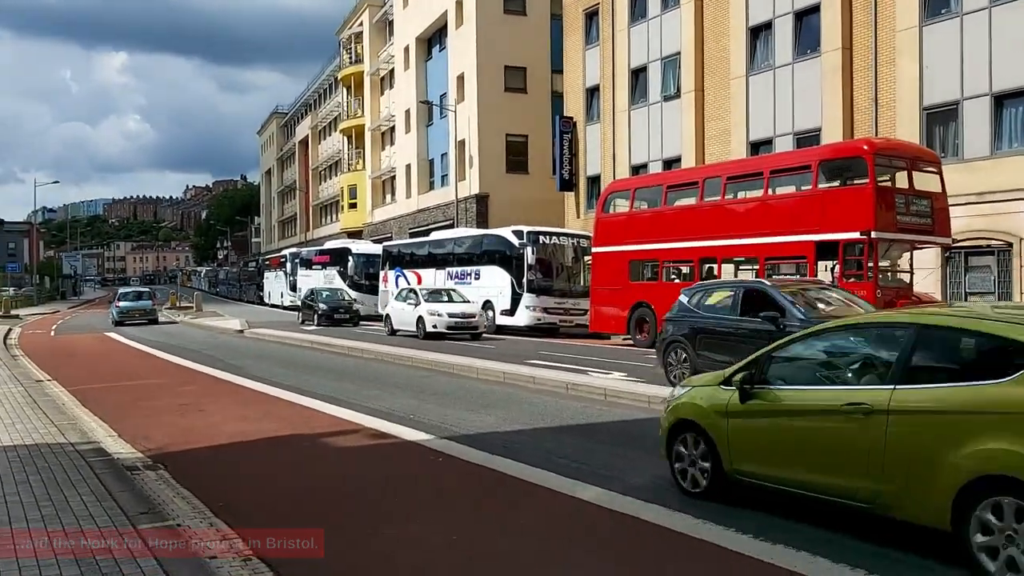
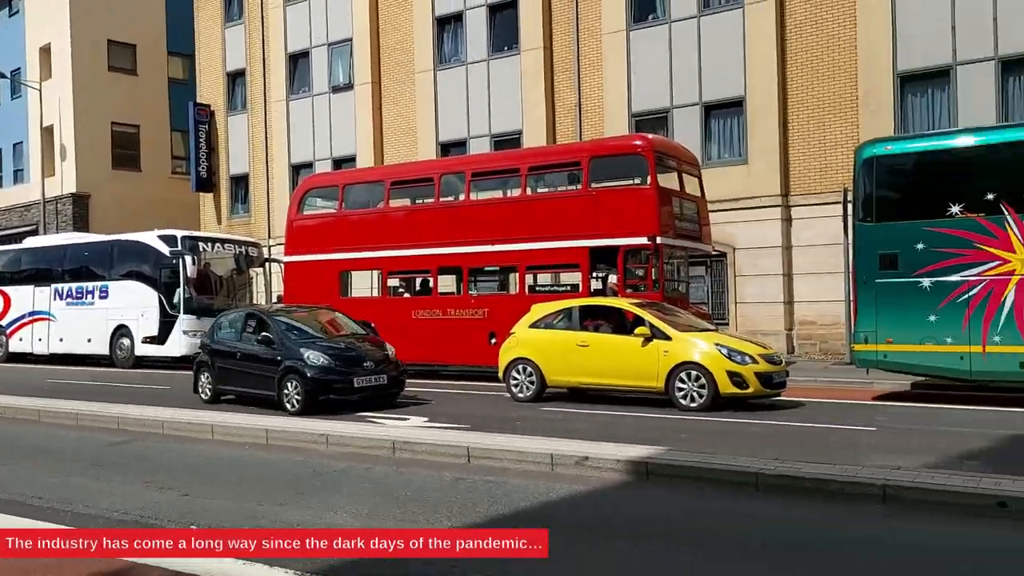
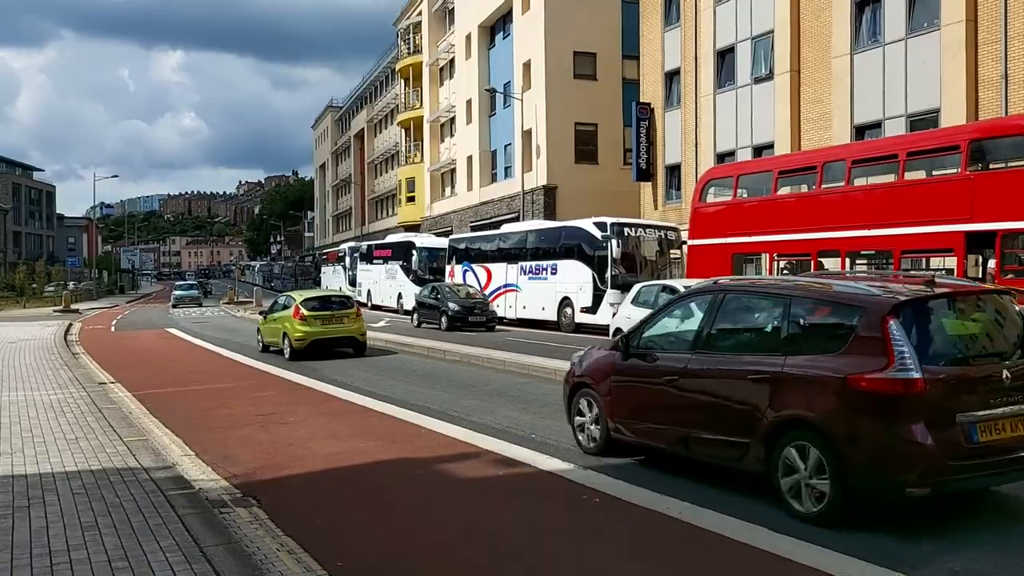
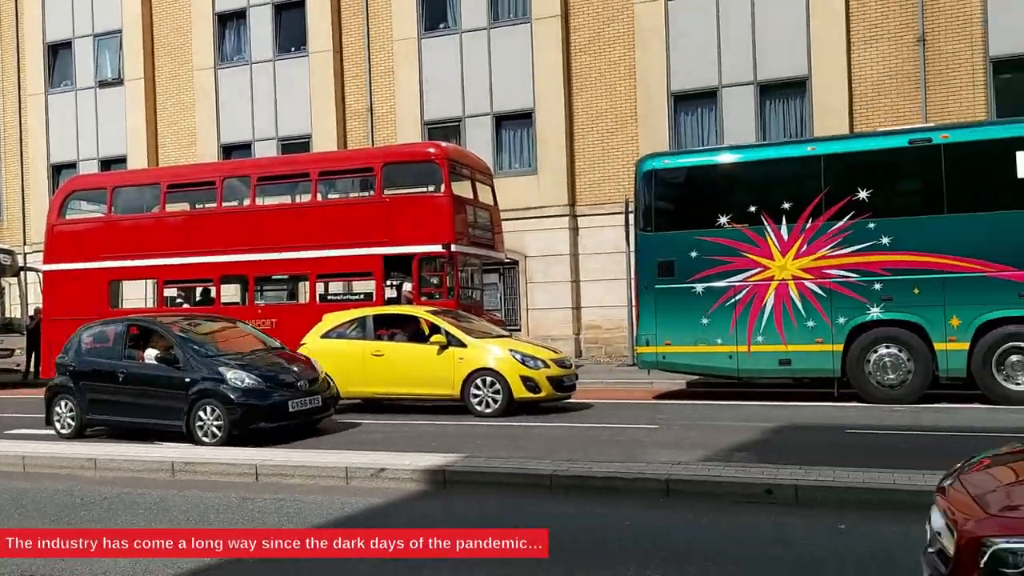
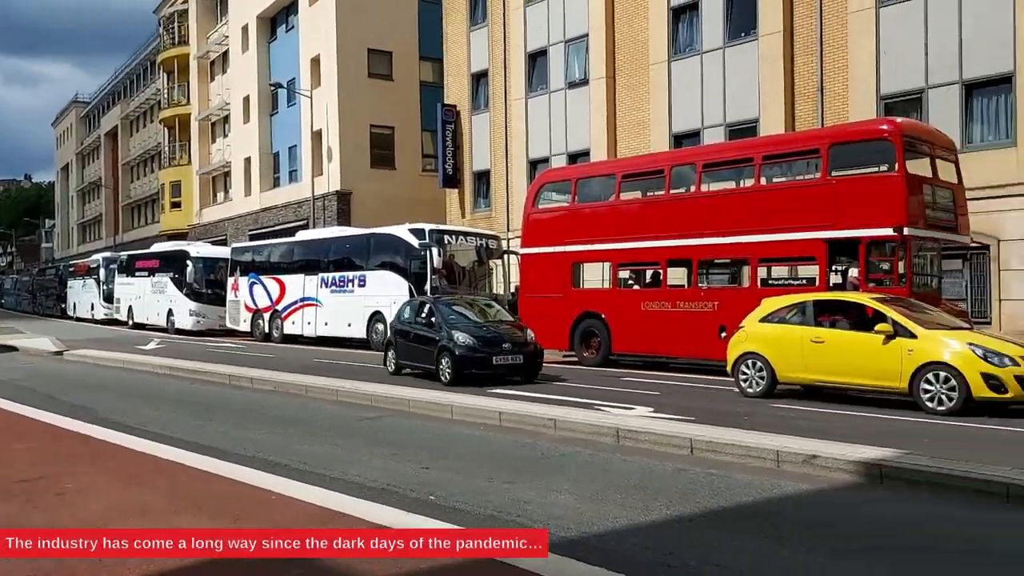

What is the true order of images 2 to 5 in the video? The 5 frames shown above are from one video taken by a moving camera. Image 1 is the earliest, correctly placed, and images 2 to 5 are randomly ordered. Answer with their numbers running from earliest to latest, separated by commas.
3, 5, 2, 4
